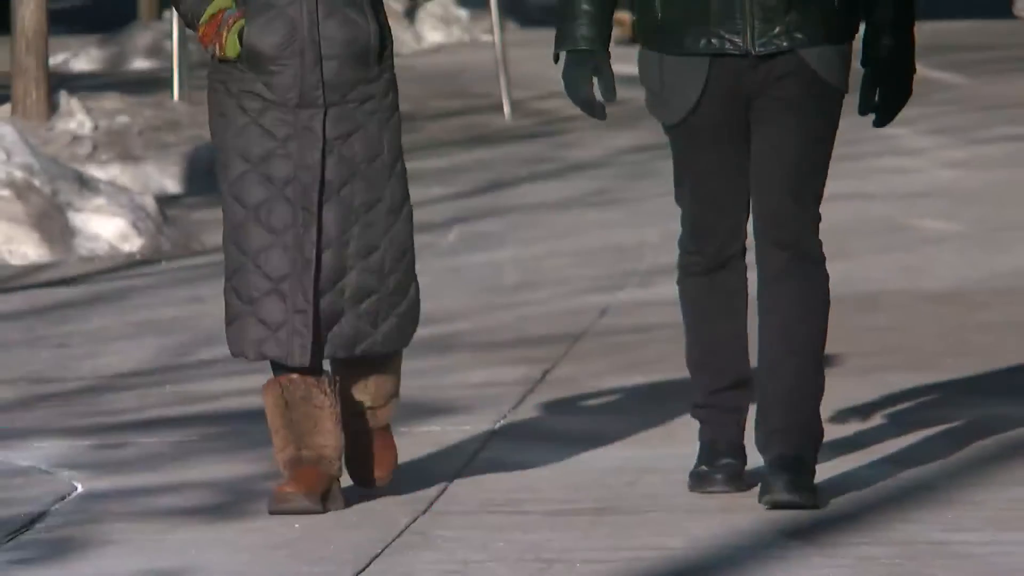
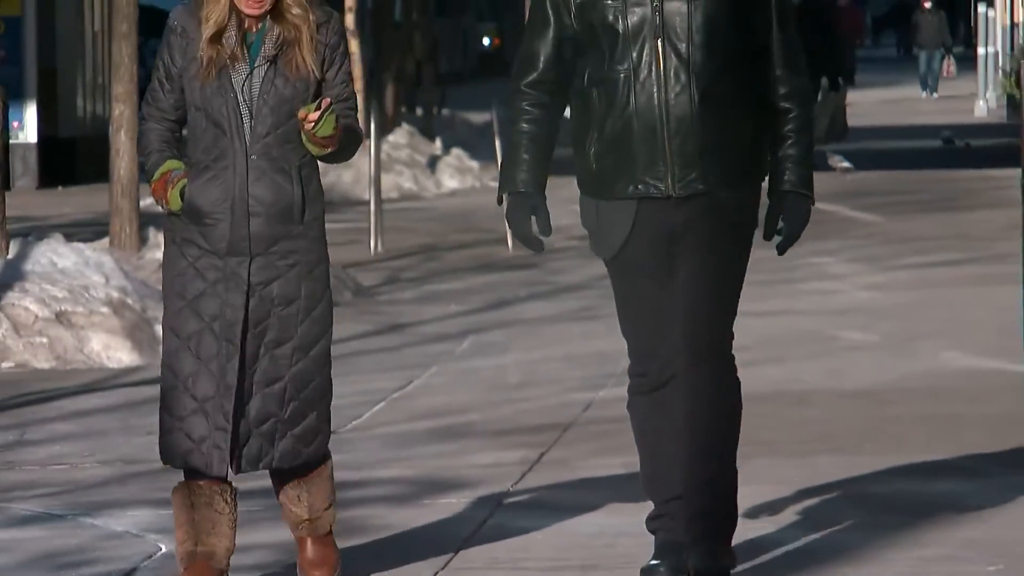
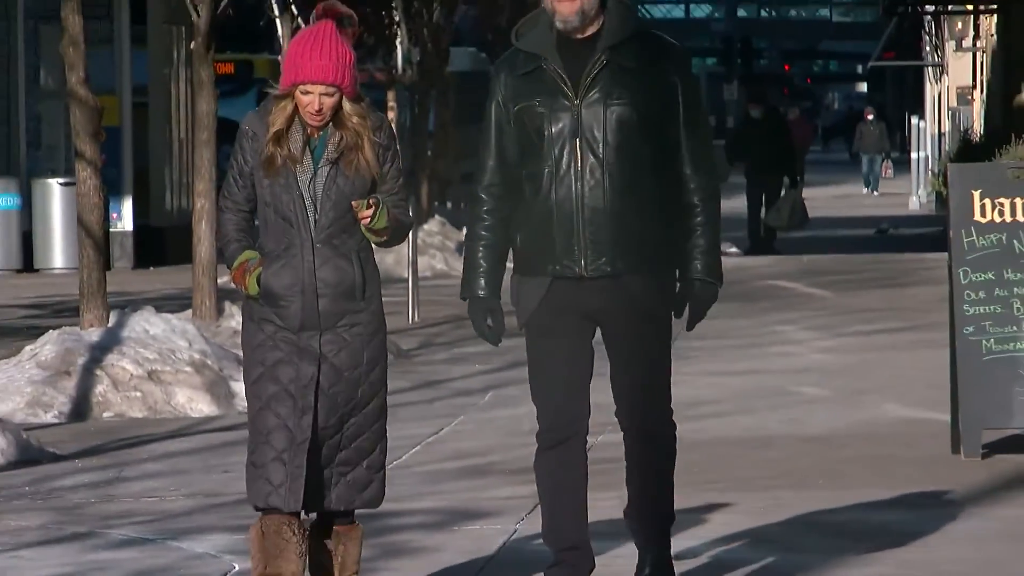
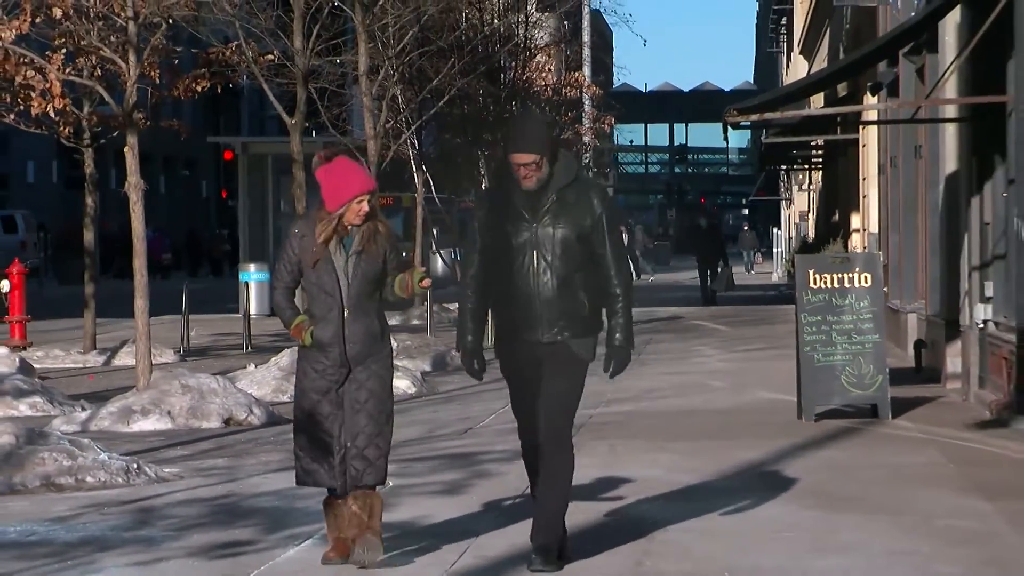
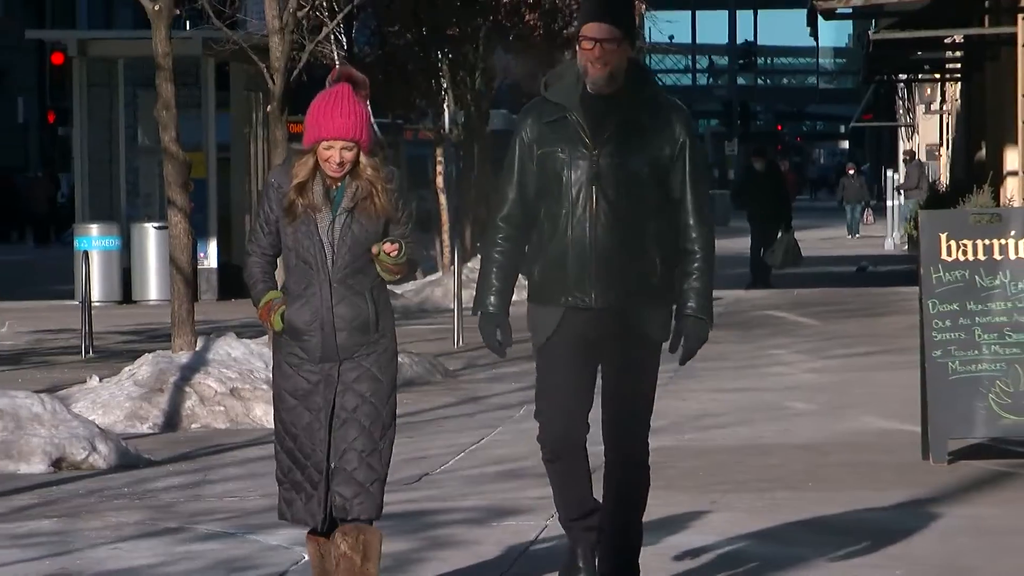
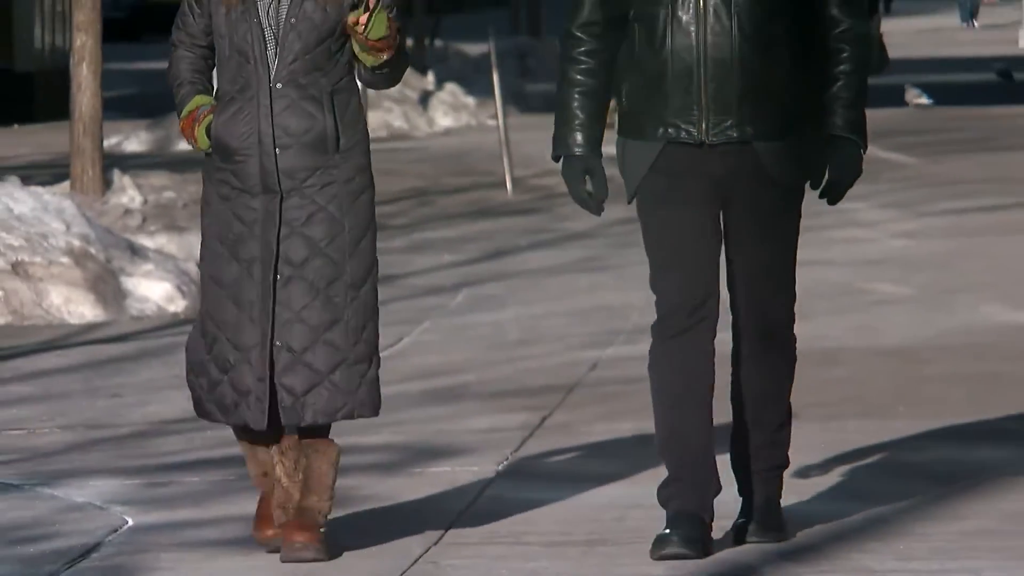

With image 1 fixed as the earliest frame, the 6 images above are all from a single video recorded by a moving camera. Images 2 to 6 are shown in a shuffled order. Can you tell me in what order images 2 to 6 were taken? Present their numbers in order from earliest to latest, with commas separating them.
6, 2, 3, 5, 4
